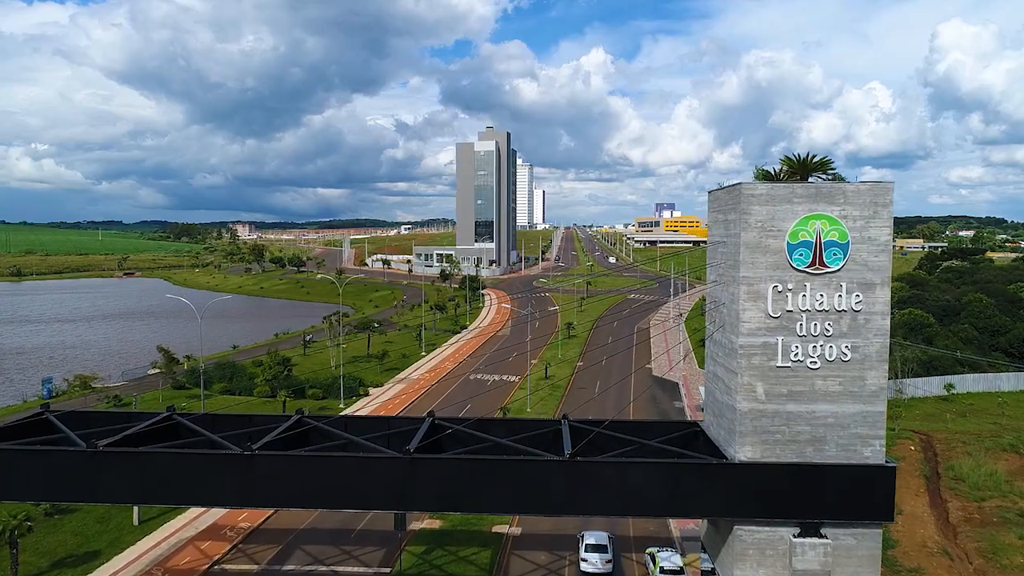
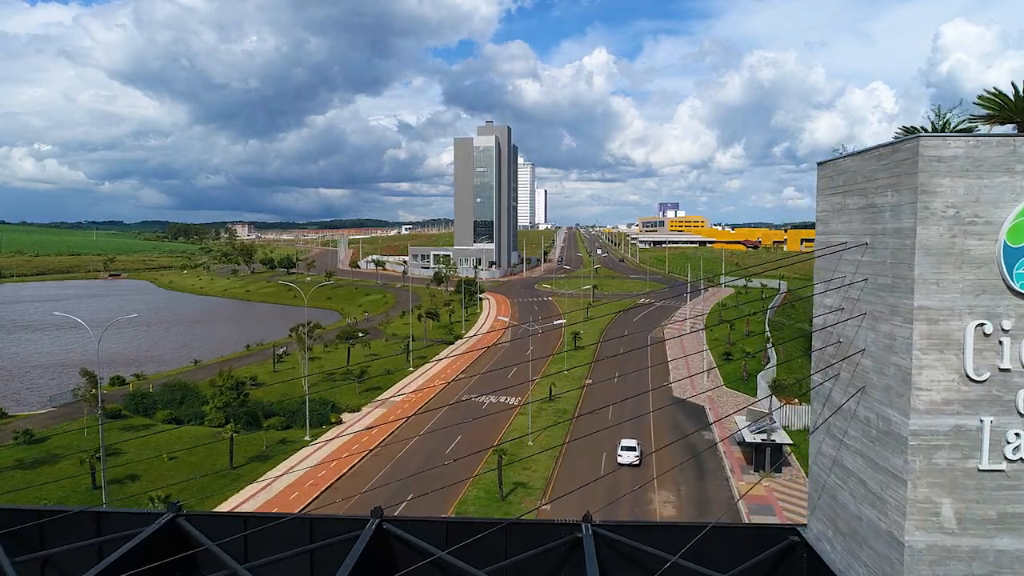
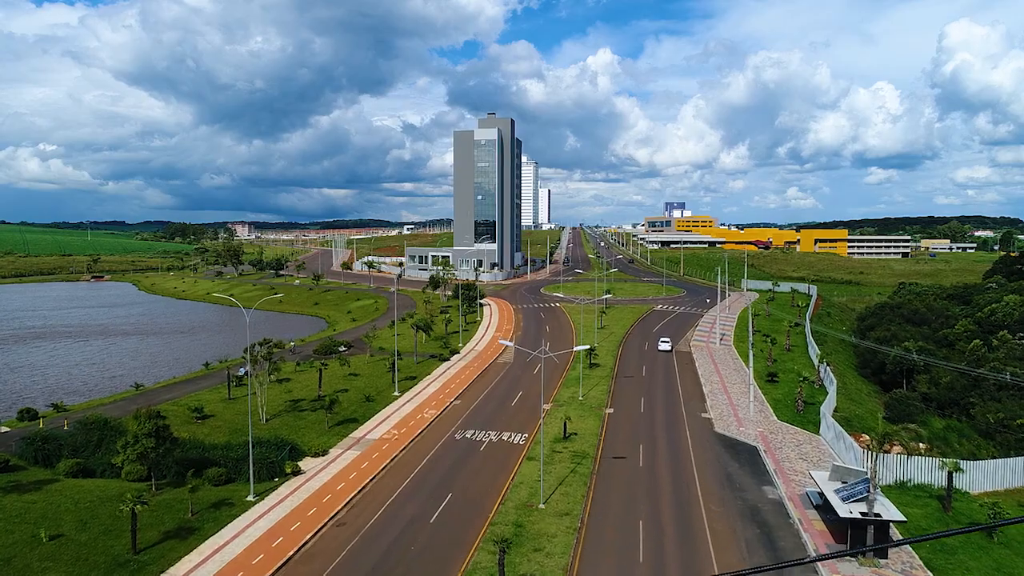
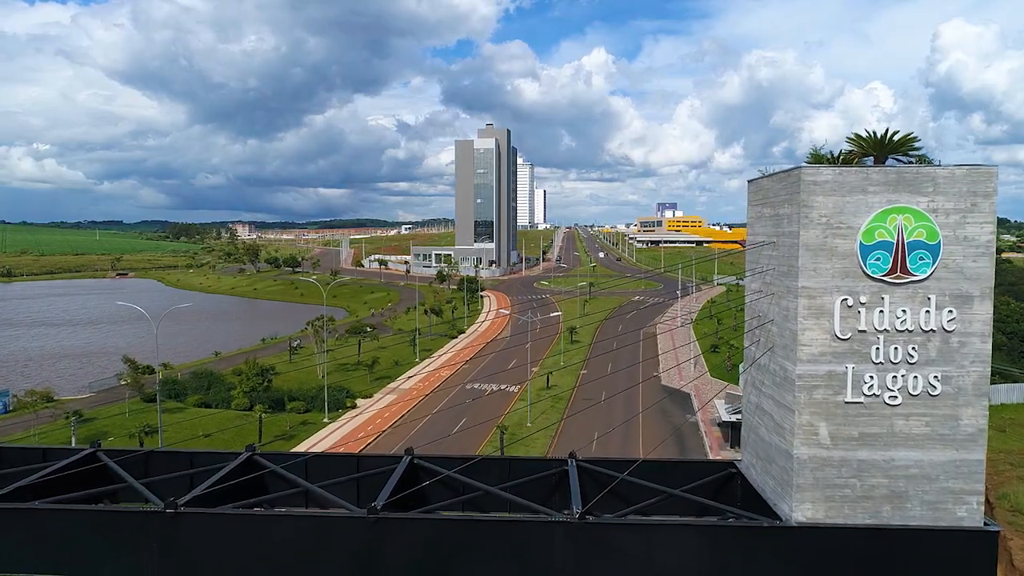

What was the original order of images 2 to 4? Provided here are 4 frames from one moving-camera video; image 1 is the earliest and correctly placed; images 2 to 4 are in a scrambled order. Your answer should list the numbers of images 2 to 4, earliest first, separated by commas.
4, 2, 3
